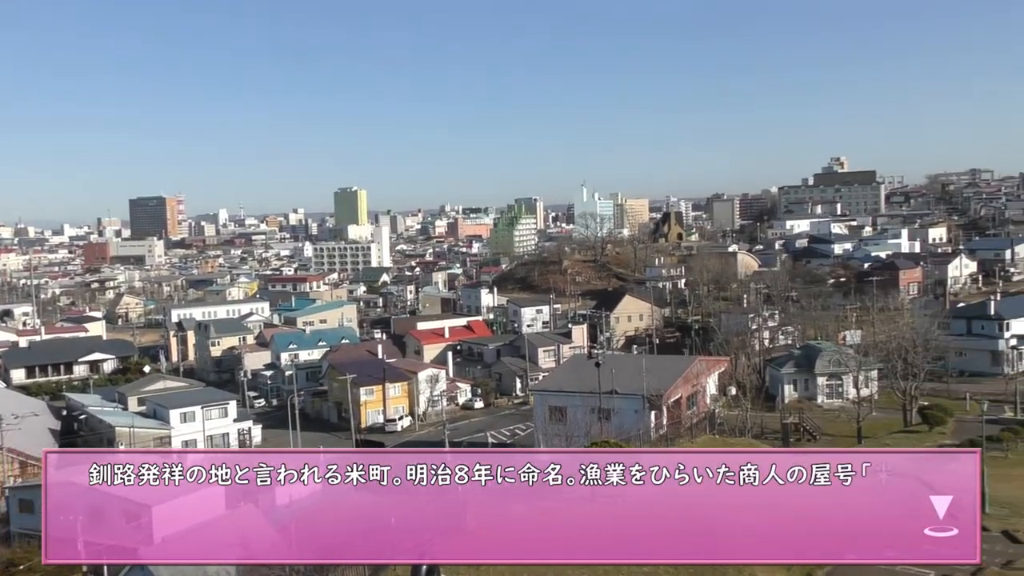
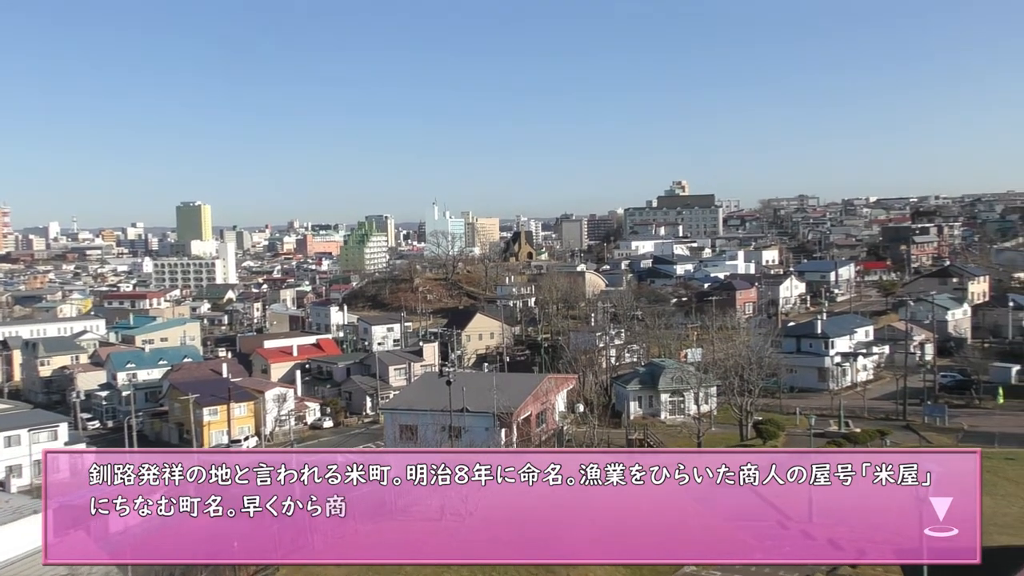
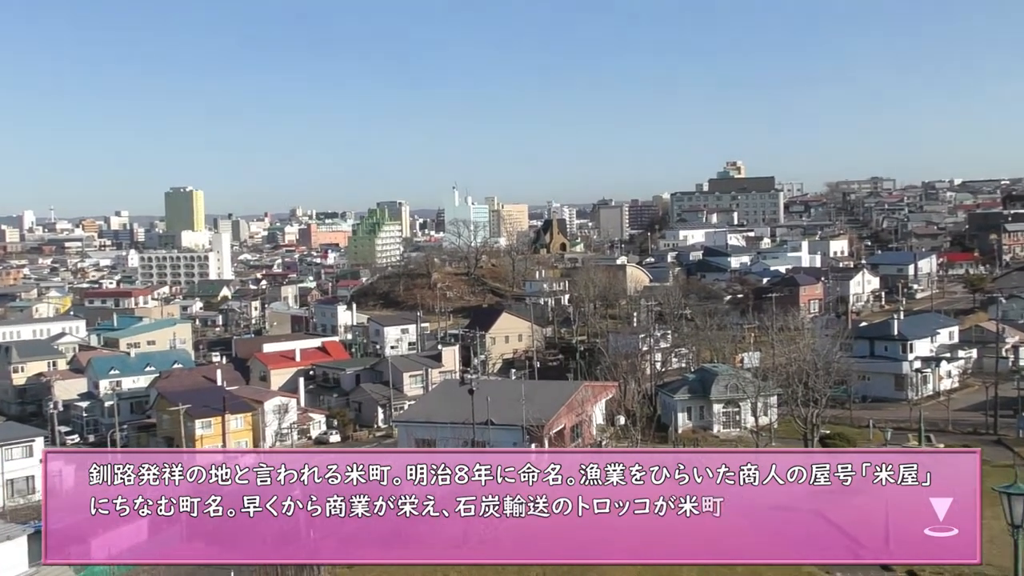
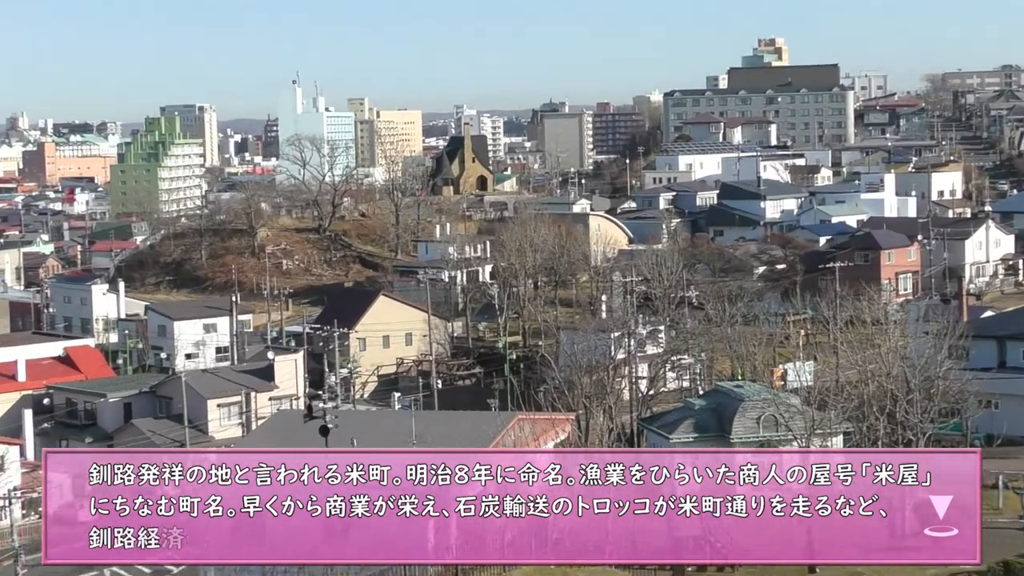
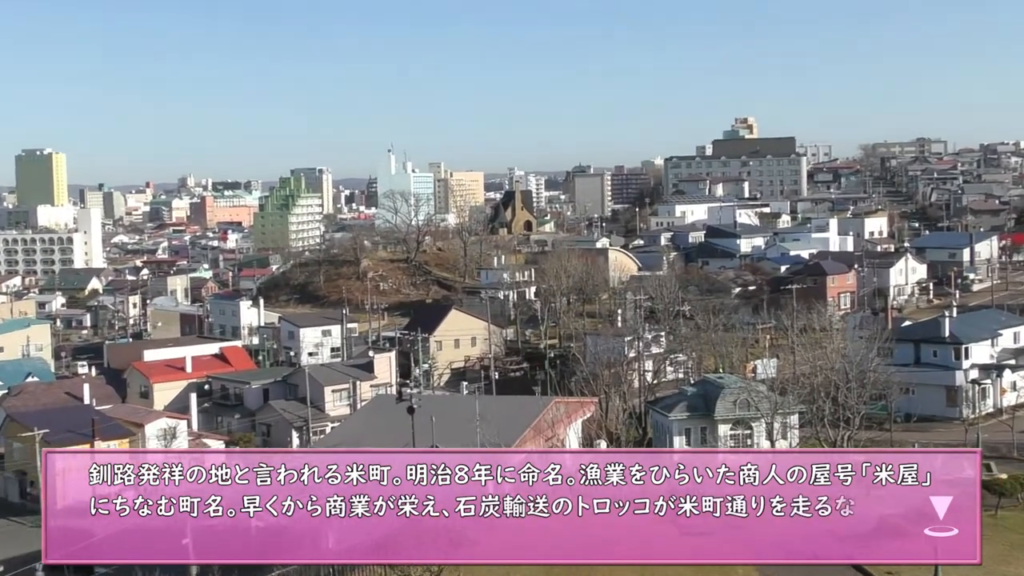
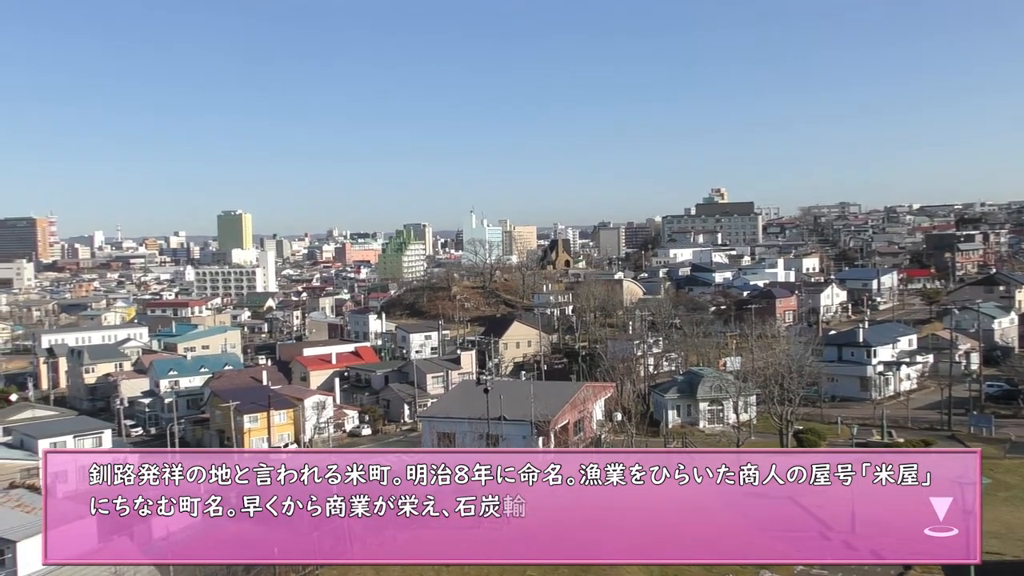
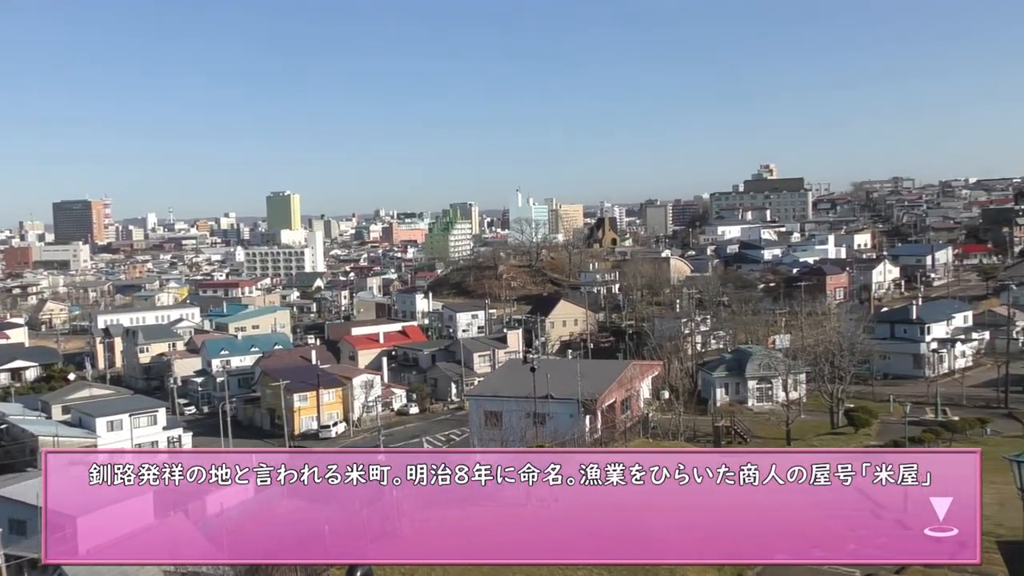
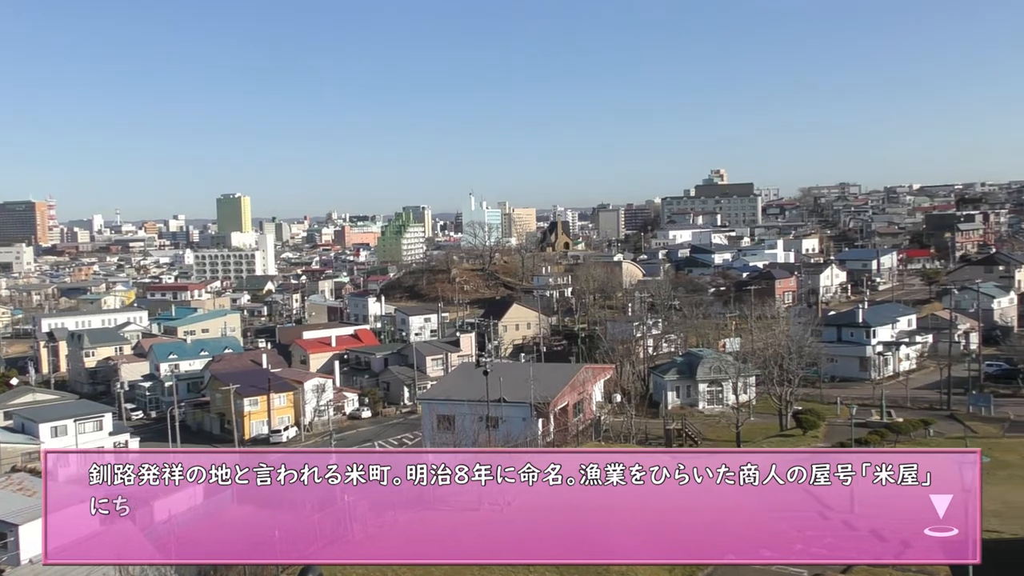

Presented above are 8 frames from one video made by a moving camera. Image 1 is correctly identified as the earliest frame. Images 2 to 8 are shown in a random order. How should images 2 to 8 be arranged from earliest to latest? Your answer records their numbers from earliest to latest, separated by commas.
7, 8, 2, 6, 3, 5, 4
